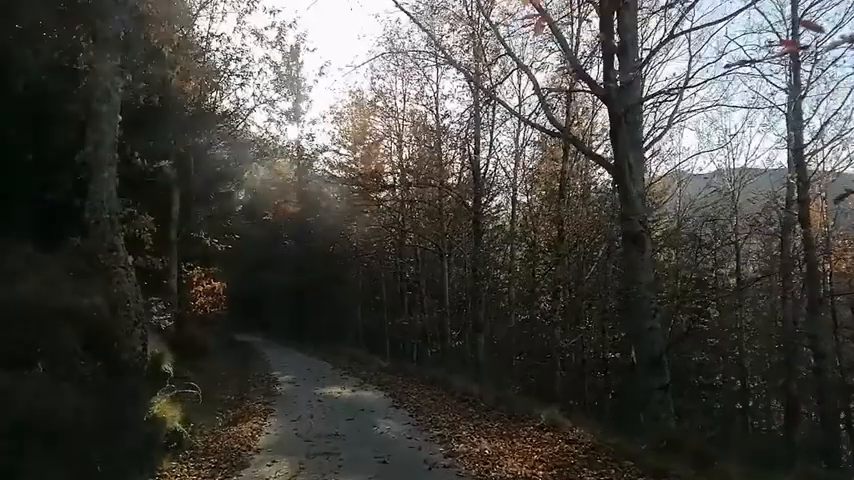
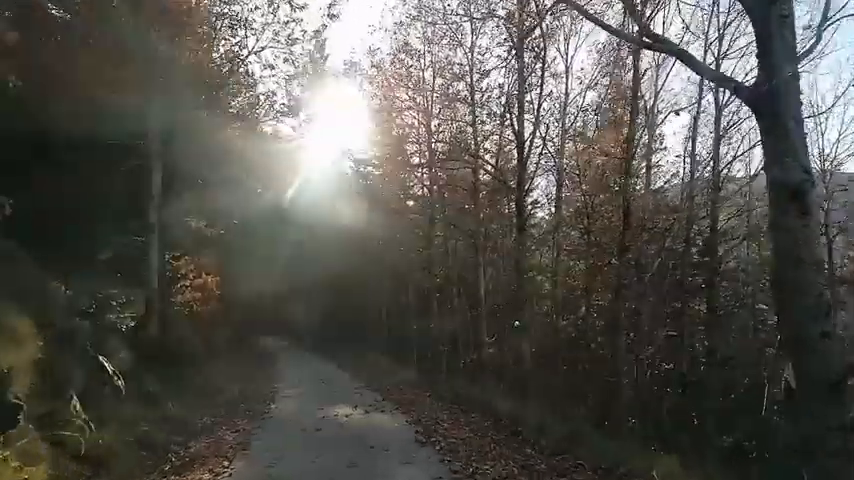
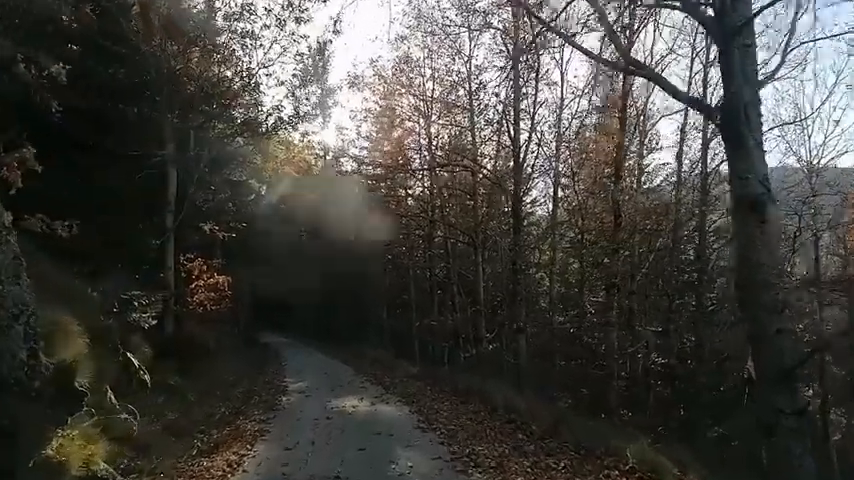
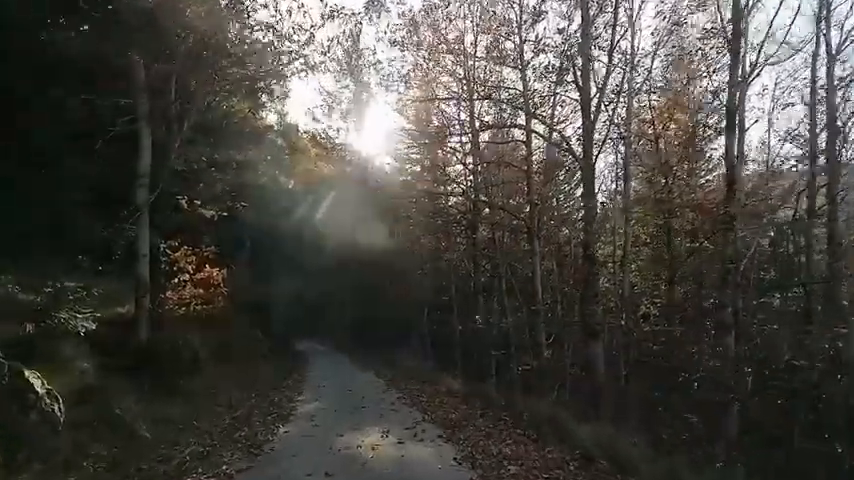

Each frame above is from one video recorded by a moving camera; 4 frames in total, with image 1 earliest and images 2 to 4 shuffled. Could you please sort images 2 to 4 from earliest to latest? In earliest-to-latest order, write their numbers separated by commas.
3, 2, 4
